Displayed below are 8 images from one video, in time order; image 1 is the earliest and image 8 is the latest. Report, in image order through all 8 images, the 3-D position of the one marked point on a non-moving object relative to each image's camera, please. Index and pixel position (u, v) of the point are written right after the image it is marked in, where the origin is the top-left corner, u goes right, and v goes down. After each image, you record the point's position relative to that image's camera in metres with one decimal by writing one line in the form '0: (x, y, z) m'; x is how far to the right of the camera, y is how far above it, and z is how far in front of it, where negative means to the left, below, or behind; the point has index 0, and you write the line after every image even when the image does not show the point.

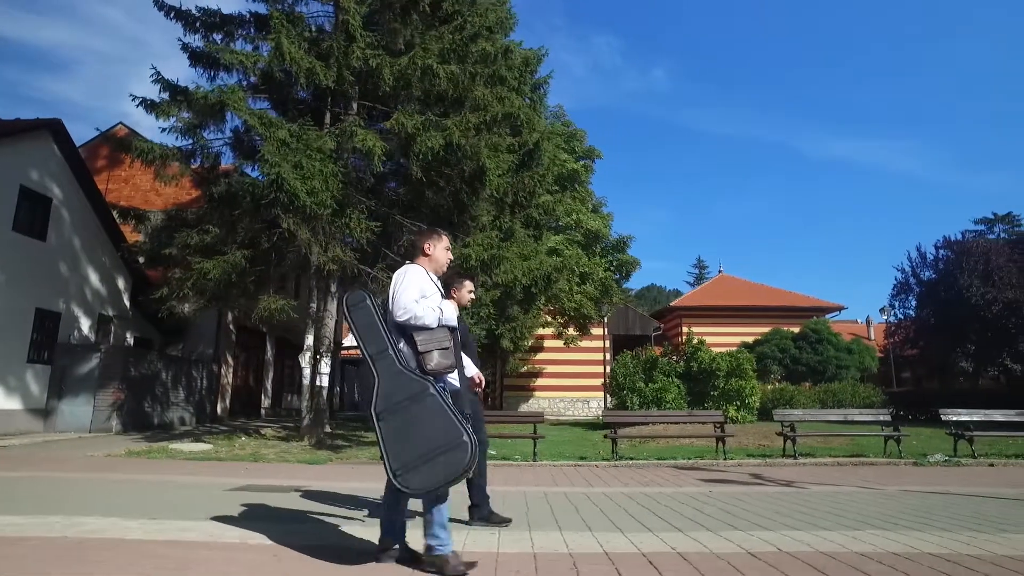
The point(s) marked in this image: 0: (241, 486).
0: (-3.1, -2.2, +8.1) m
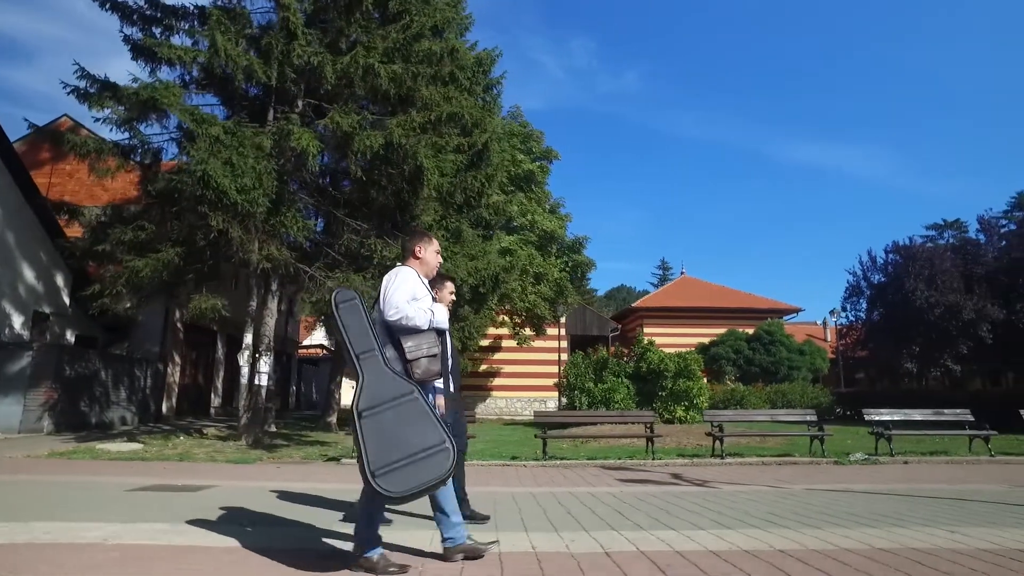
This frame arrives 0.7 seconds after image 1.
0: (-3.7, -2.1, +7.9) m
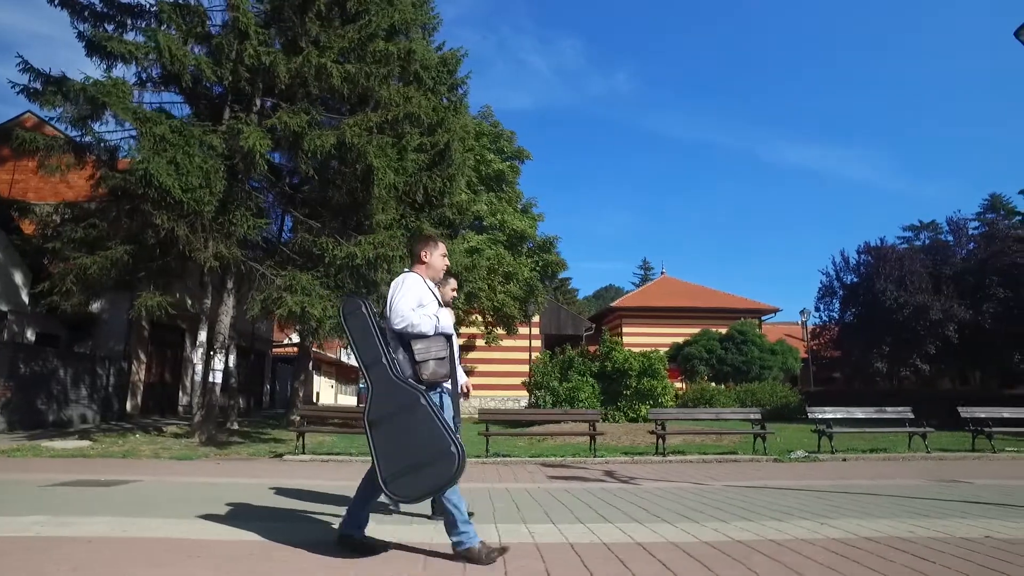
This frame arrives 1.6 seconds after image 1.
0: (-4.1, -2.1, +7.9) m
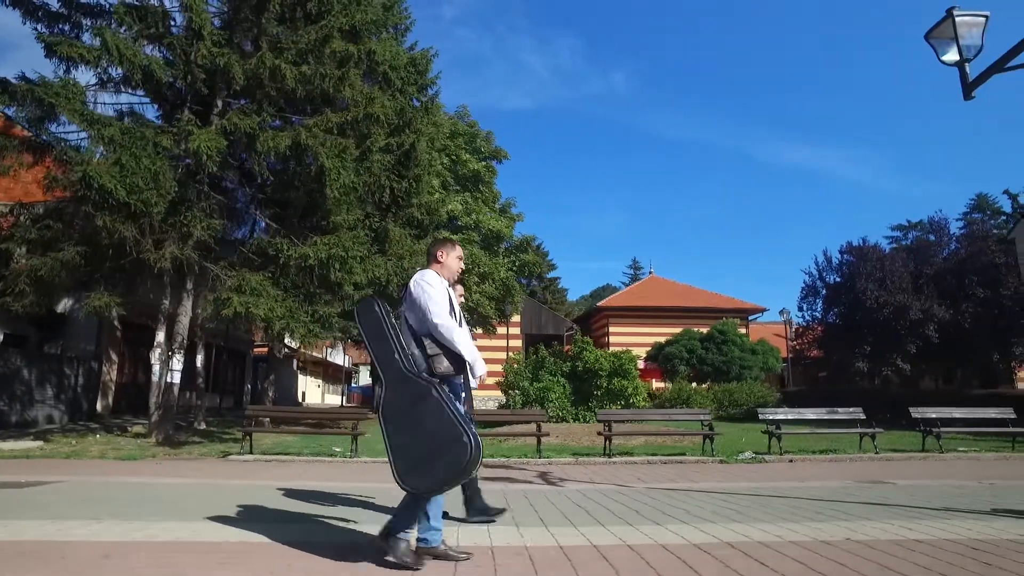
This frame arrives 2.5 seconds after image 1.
0: (-4.5, -2.1, +7.9) m
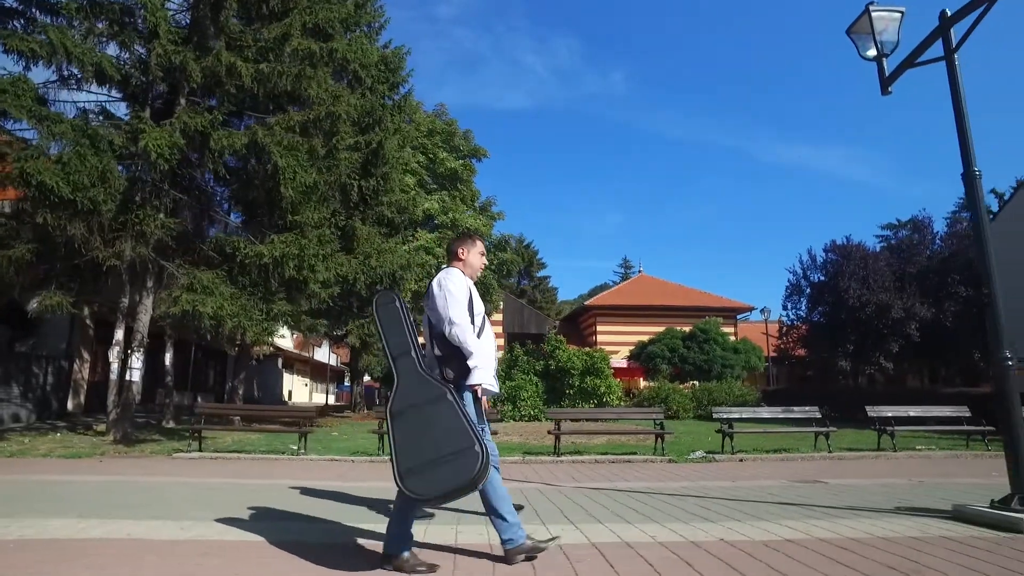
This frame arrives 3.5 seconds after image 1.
0: (-4.8, -2.1, +7.9) m
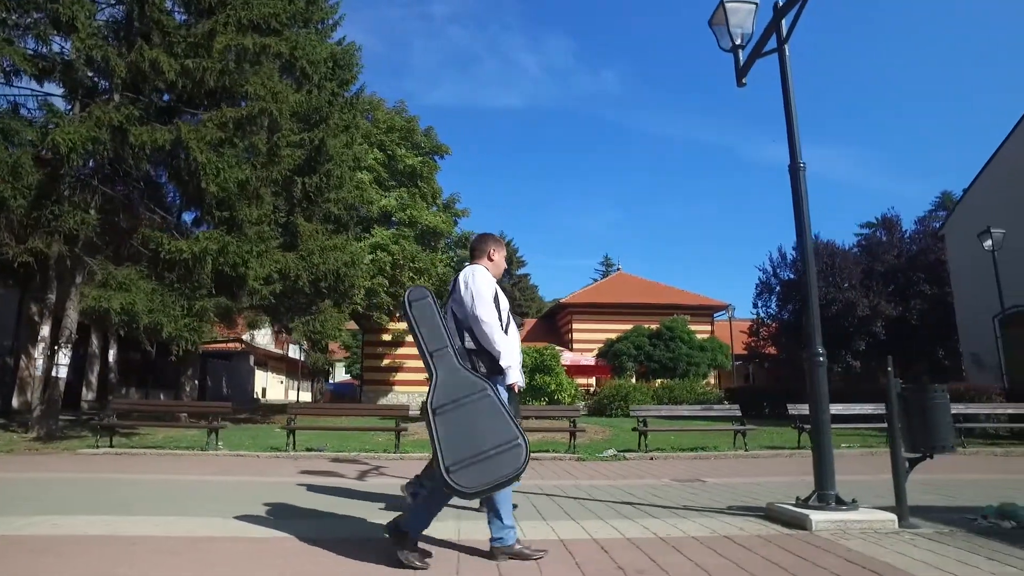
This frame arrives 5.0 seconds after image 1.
0: (-5.4, -2.1, +7.9) m
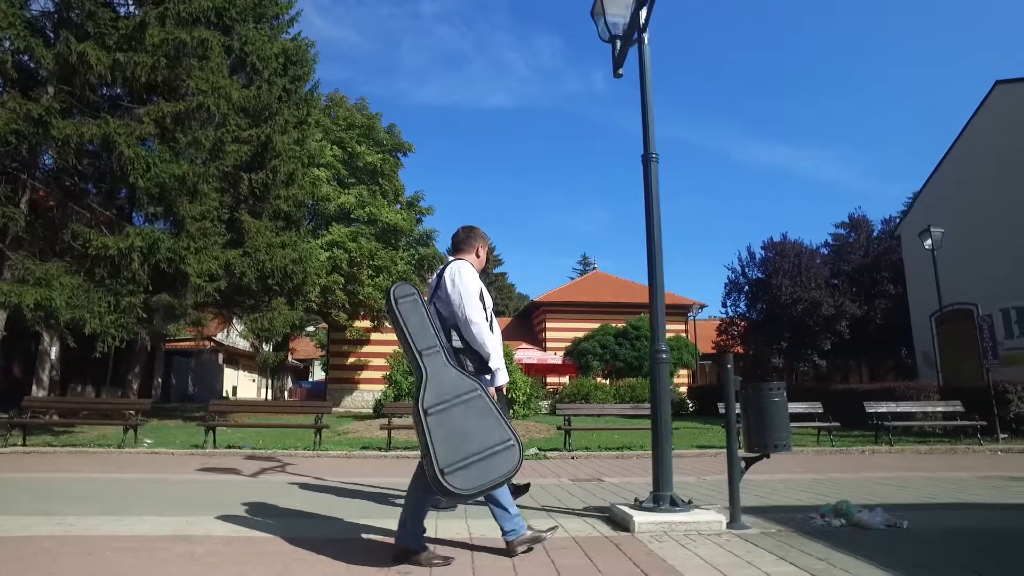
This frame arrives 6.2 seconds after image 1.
0: (-6.0, -2.0, +7.8) m
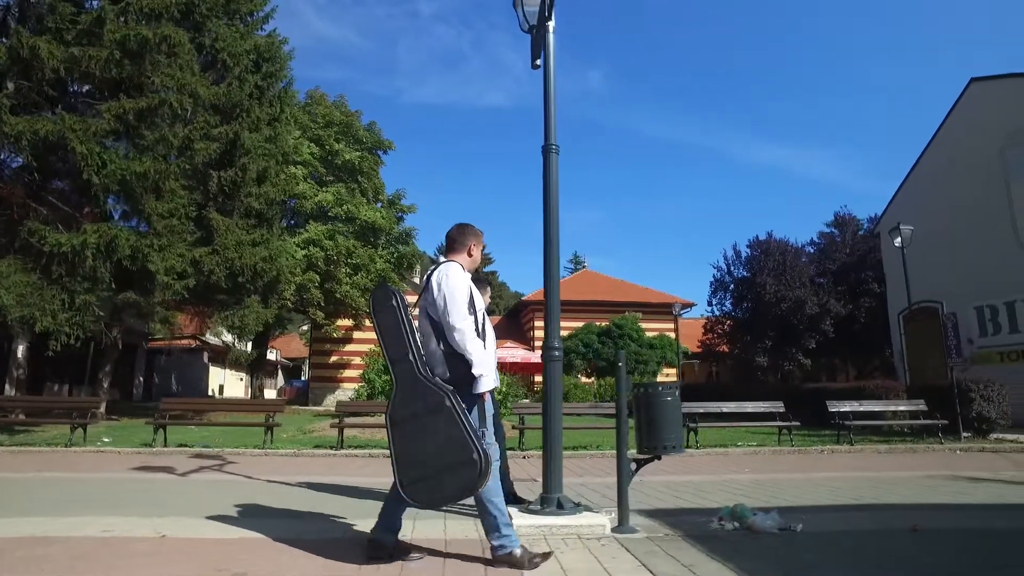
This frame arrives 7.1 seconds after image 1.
0: (-6.3, -2.0, +7.7) m
